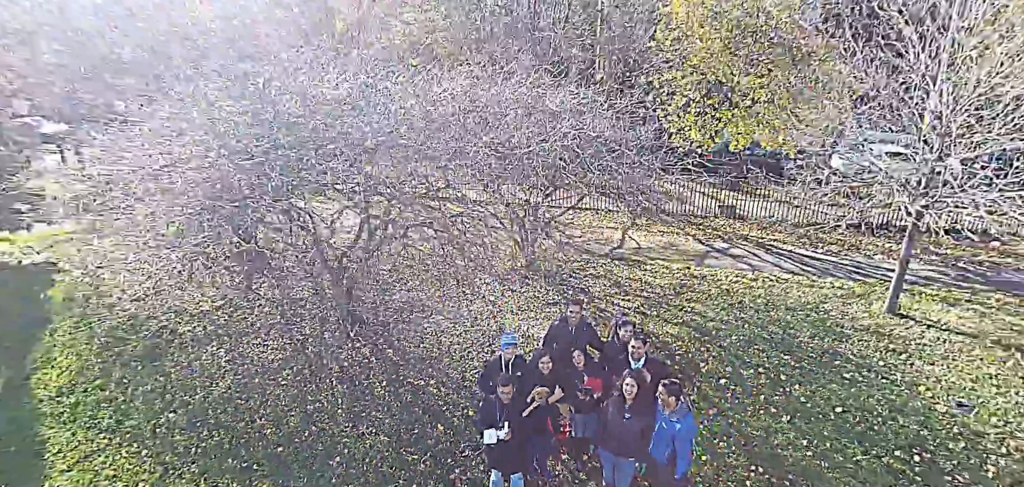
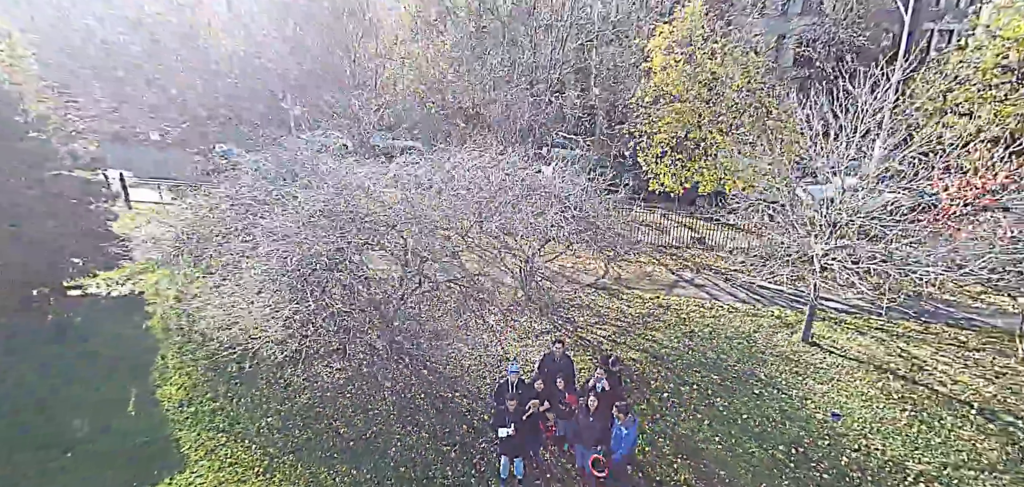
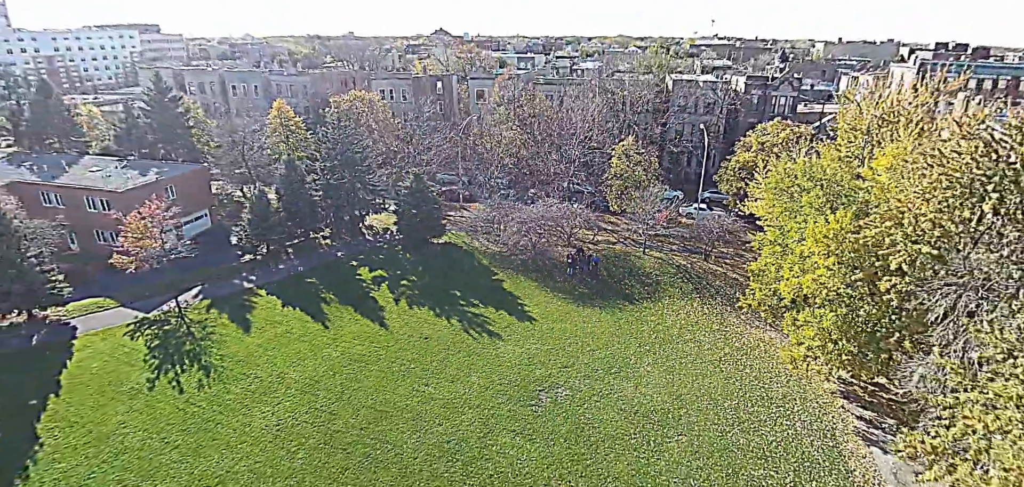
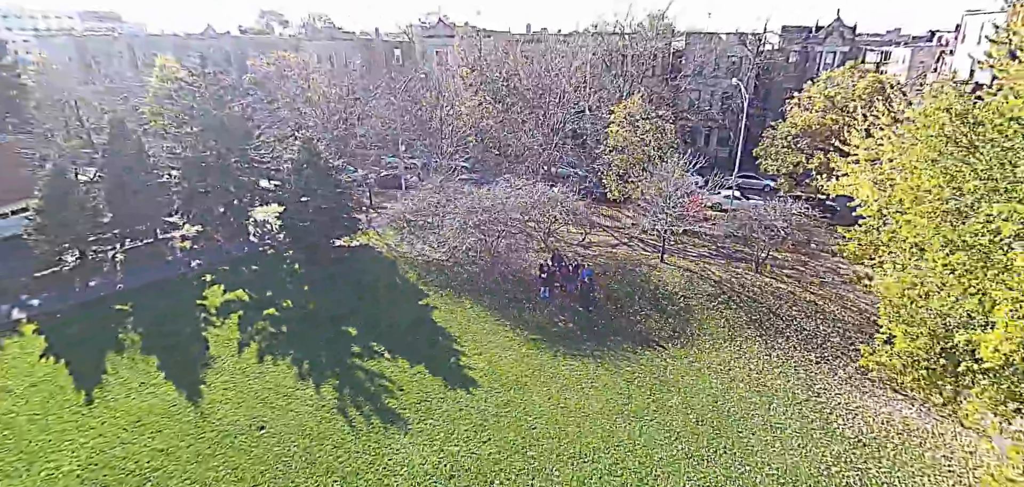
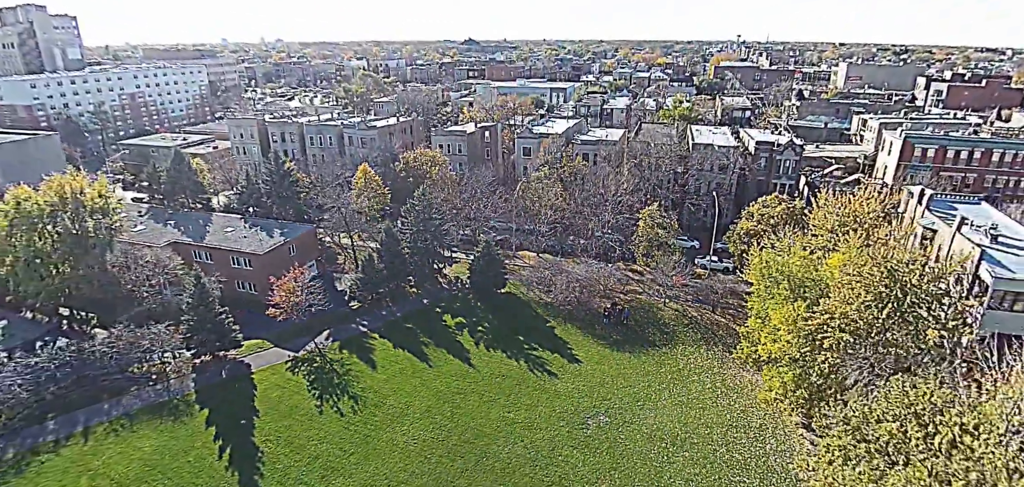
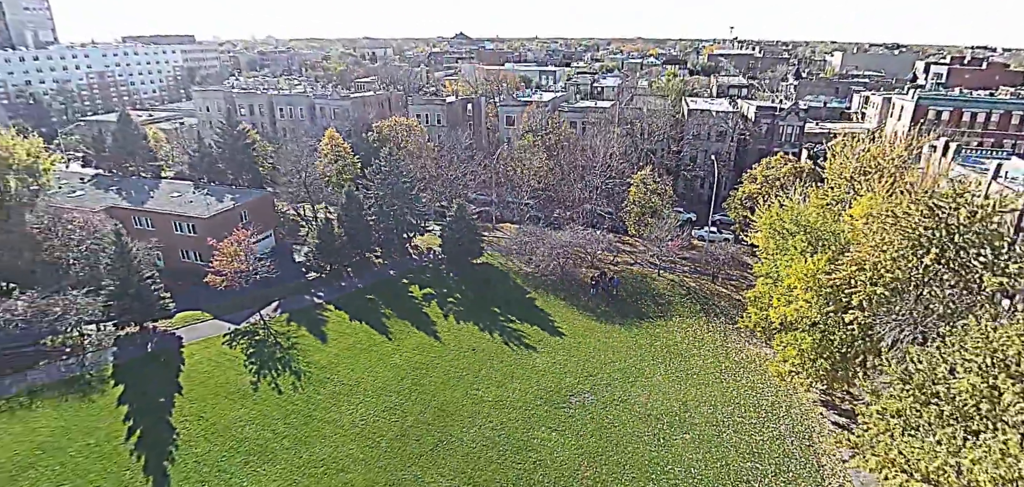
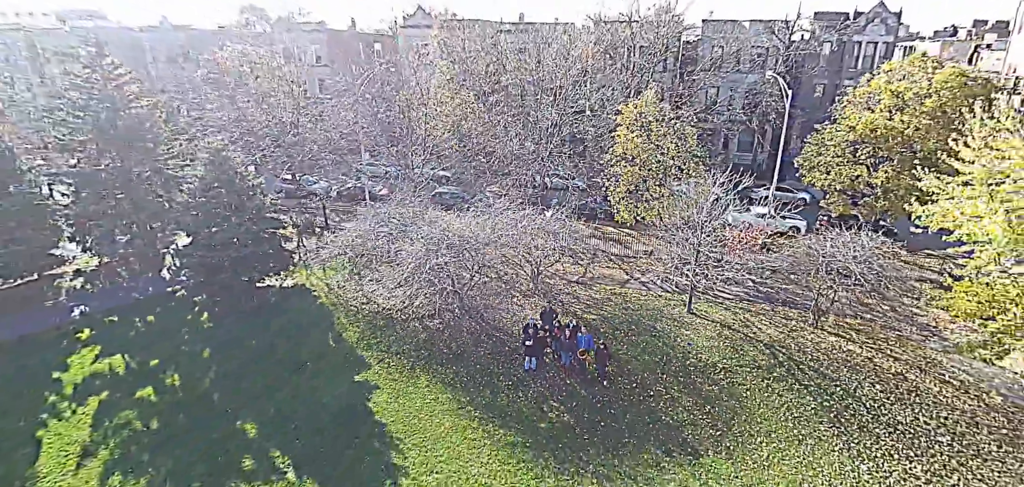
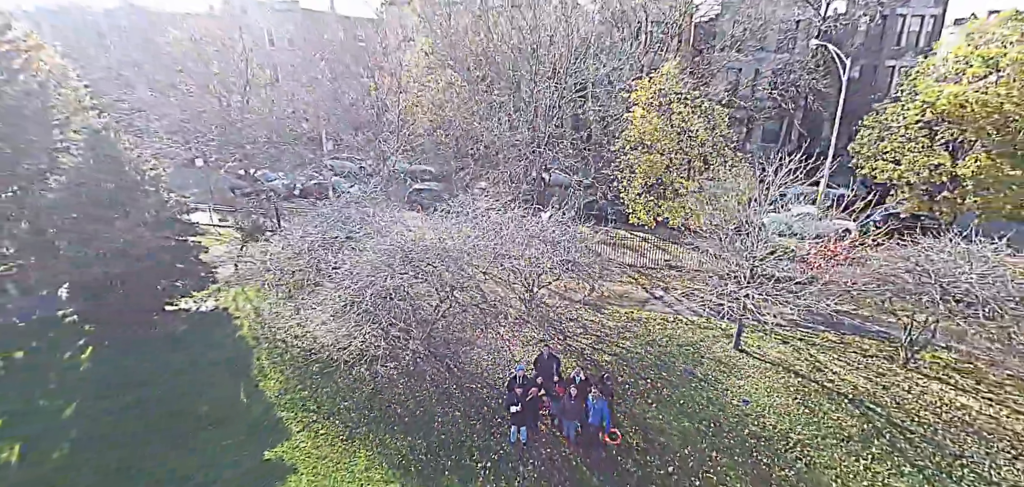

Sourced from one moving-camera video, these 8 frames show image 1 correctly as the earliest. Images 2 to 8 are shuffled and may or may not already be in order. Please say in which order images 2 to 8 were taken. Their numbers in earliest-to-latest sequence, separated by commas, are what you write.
2, 8, 7, 4, 3, 6, 5
